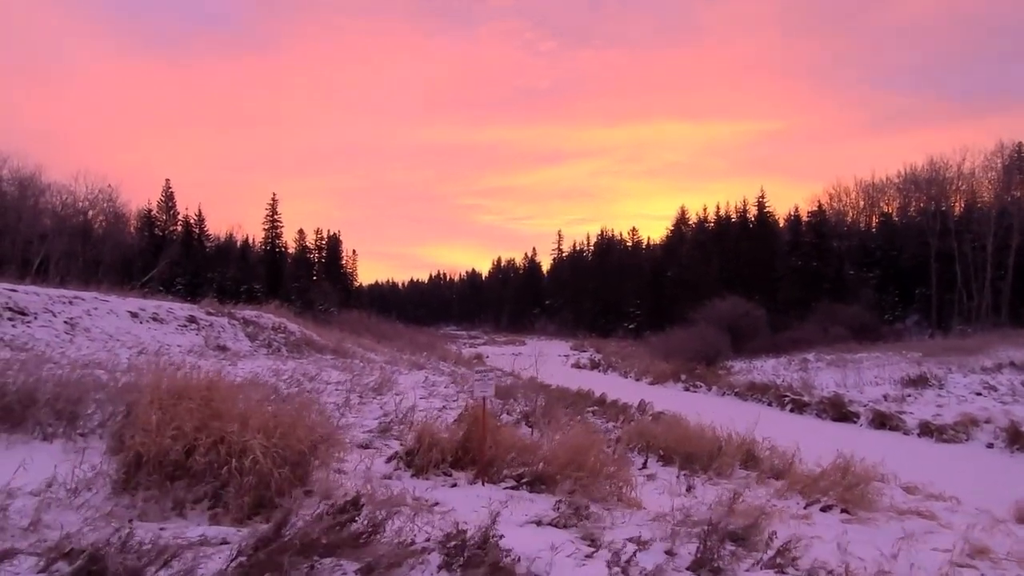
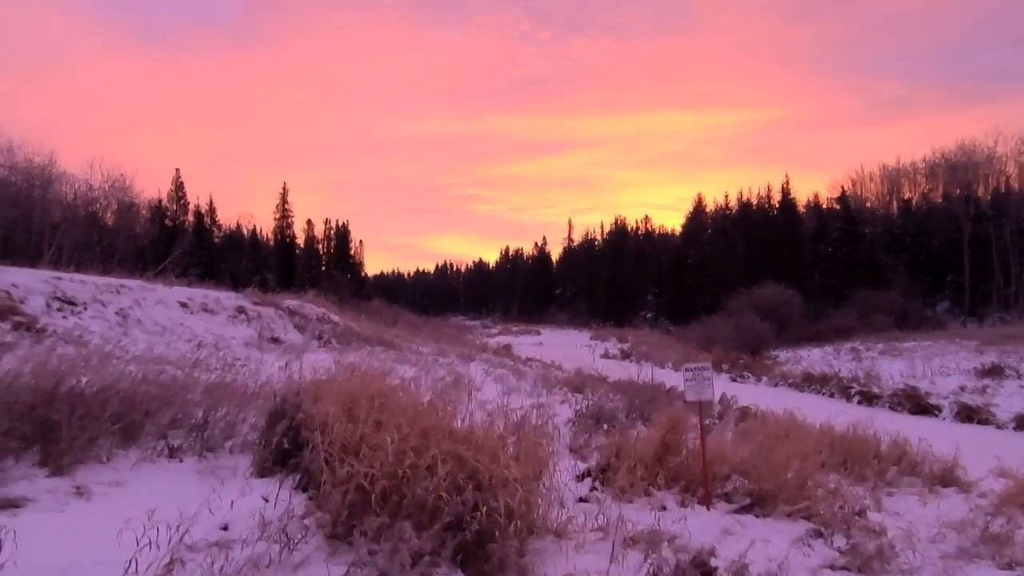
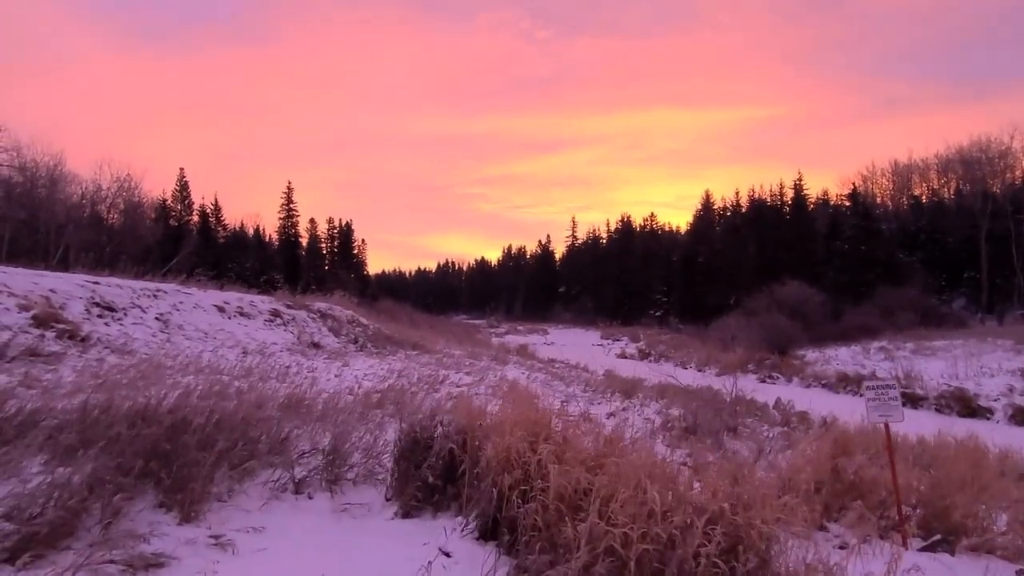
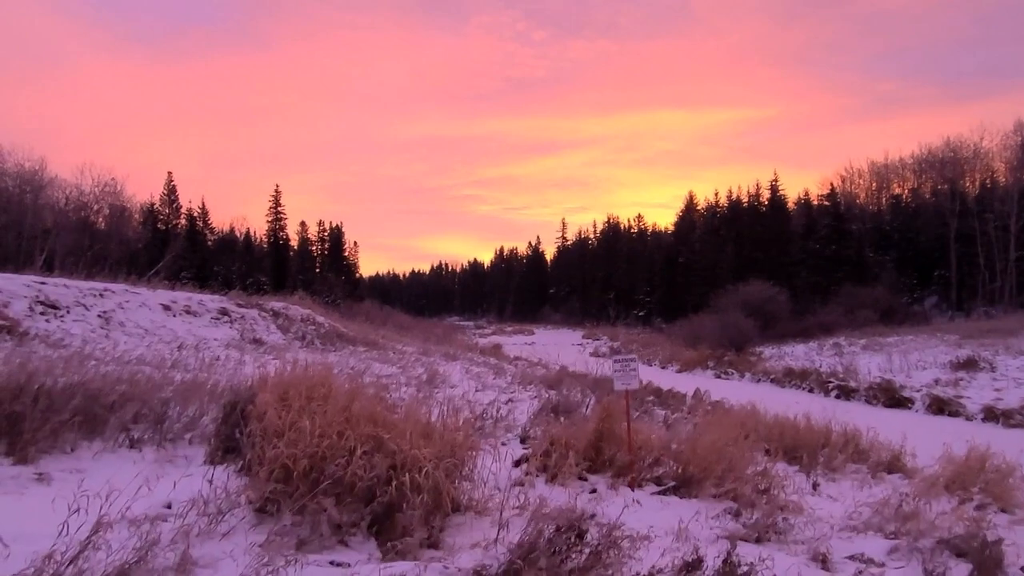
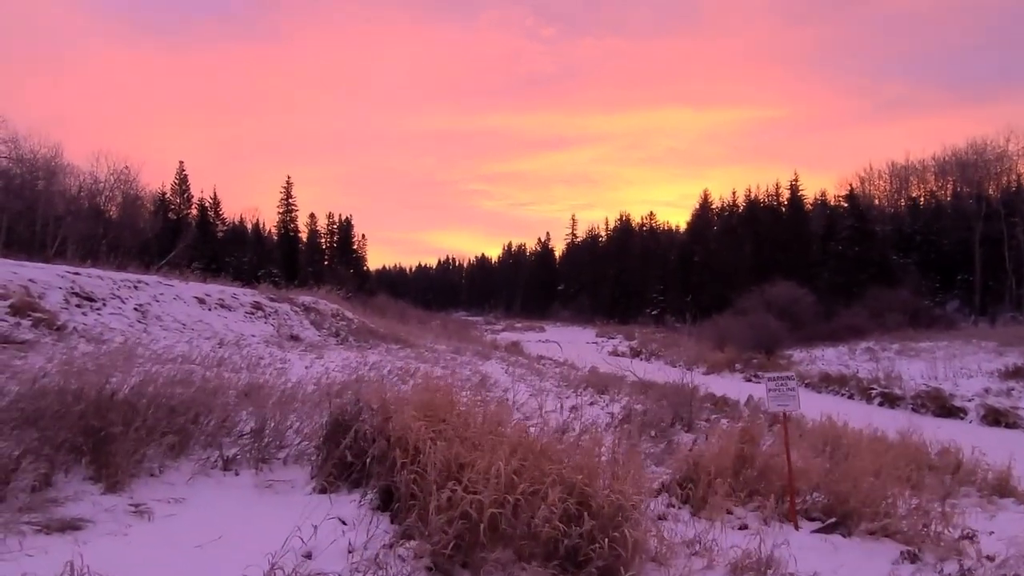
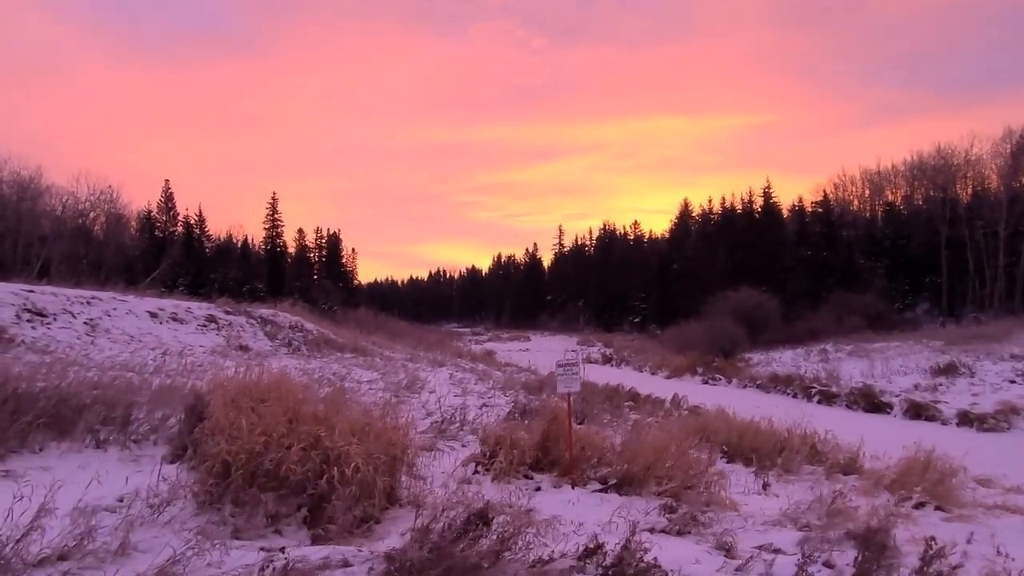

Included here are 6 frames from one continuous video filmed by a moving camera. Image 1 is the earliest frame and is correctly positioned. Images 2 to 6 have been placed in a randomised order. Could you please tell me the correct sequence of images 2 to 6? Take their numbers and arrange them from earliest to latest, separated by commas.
6, 4, 2, 5, 3
